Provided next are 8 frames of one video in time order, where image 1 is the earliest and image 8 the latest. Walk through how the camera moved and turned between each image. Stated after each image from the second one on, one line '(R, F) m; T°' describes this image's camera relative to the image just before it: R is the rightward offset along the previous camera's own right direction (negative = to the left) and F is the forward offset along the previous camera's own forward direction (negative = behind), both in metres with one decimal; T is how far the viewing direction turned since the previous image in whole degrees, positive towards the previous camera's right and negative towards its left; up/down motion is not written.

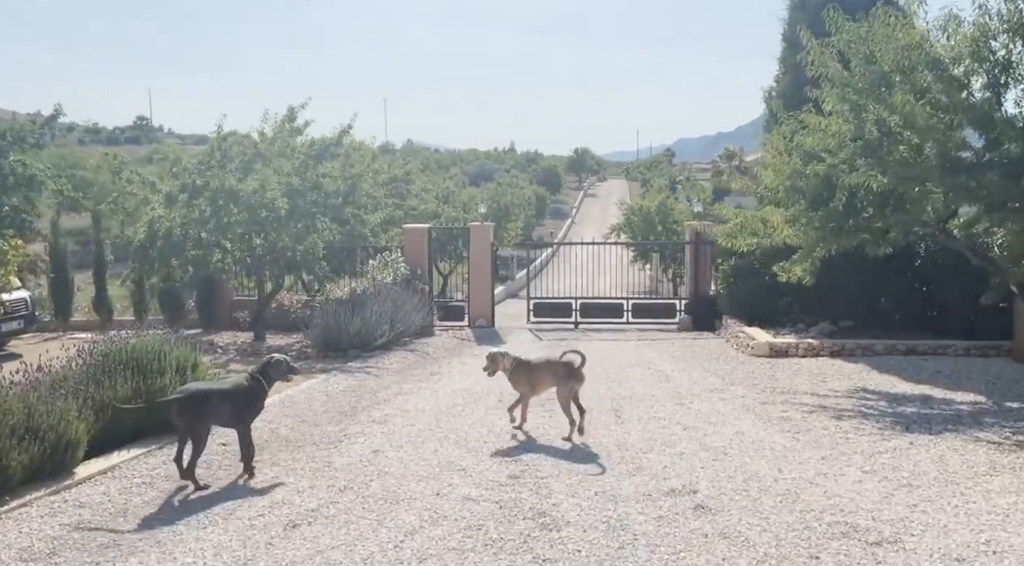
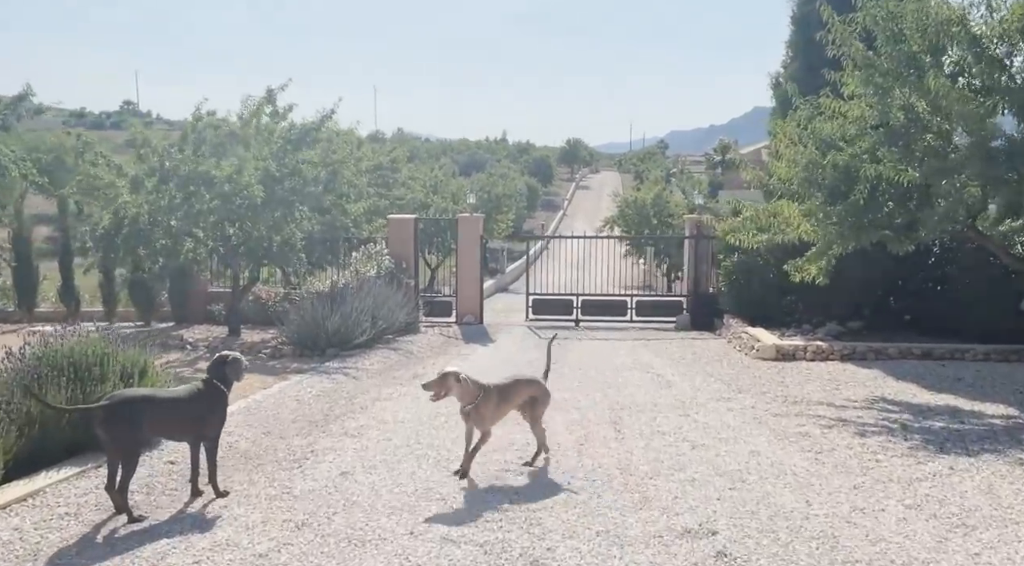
(0.0, +0.9) m; +1°
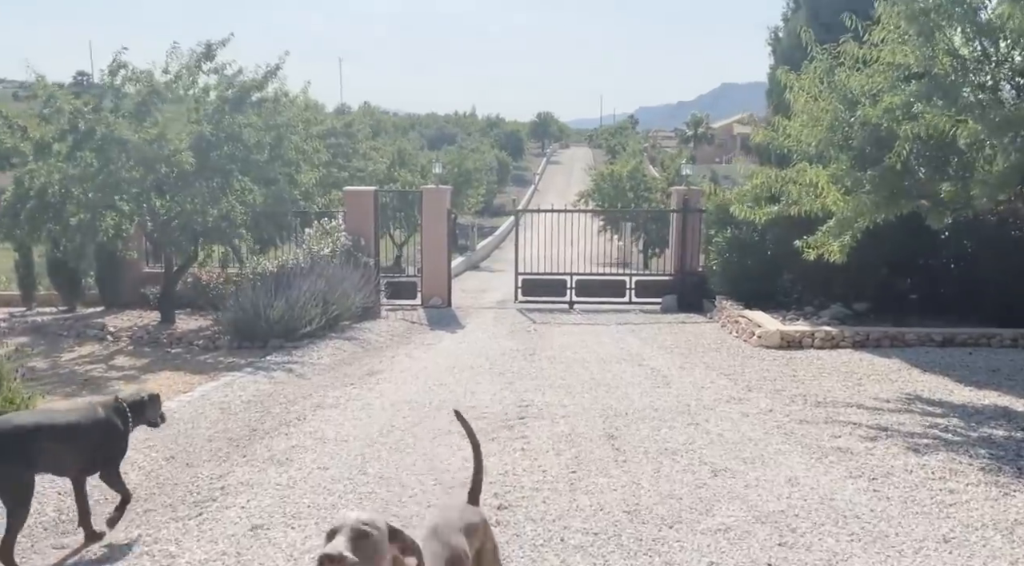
(0.0, +1.6) m; +2°
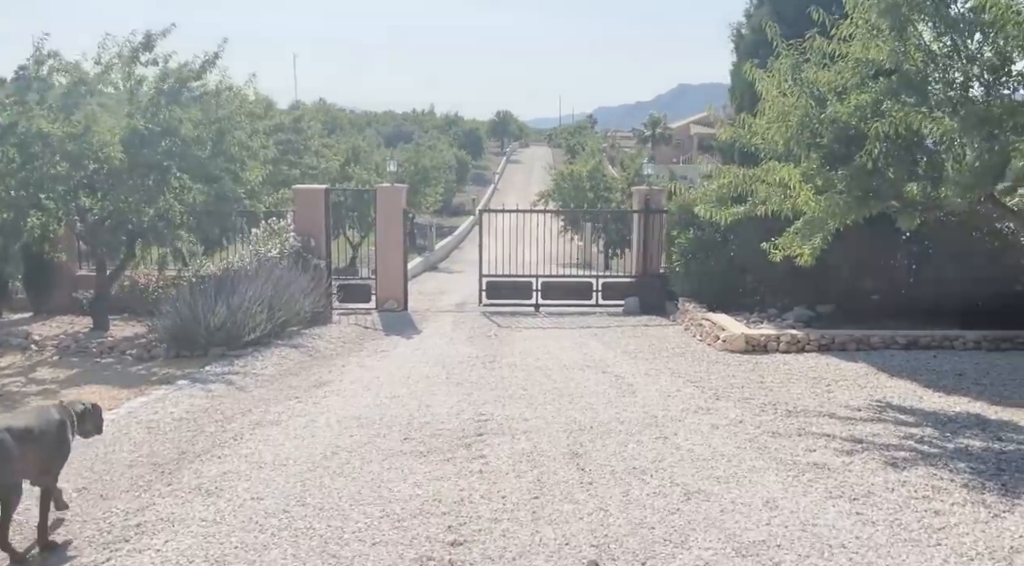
(0.0, +0.5) m; +3°
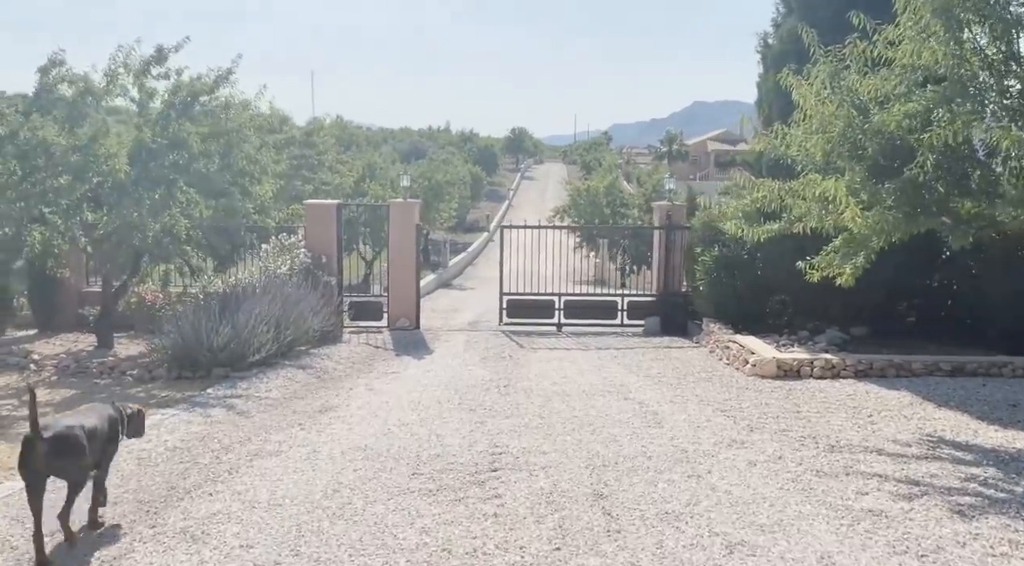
(0.0, +0.5) m; -1°
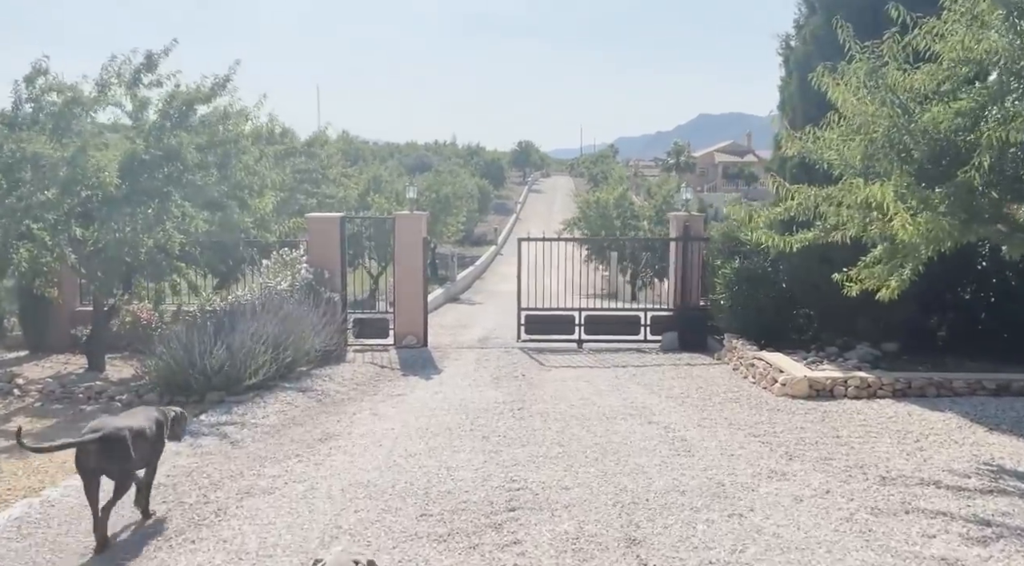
(-0.1, +0.6) m; 0°
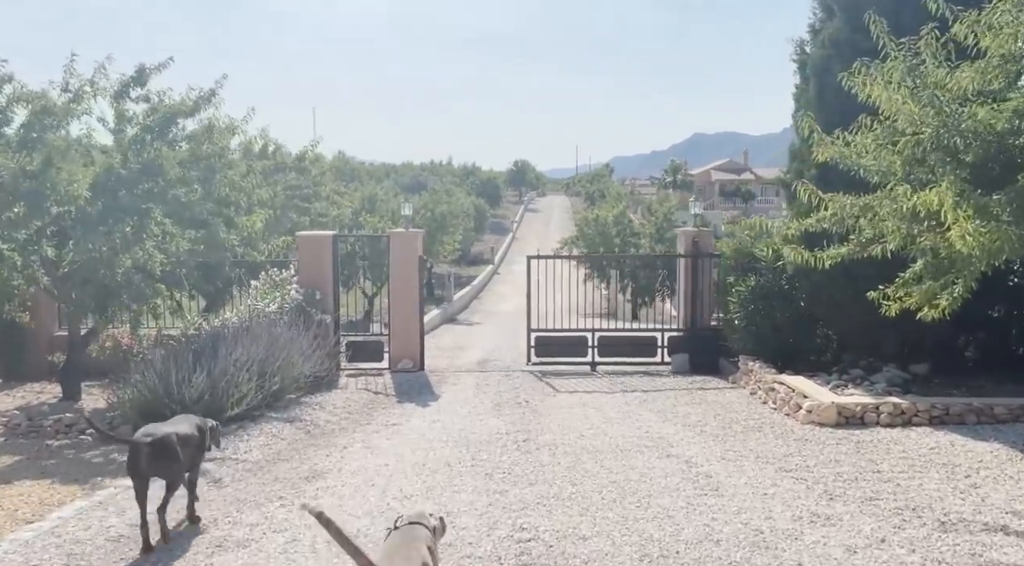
(-0.1, +0.7) m; 0°
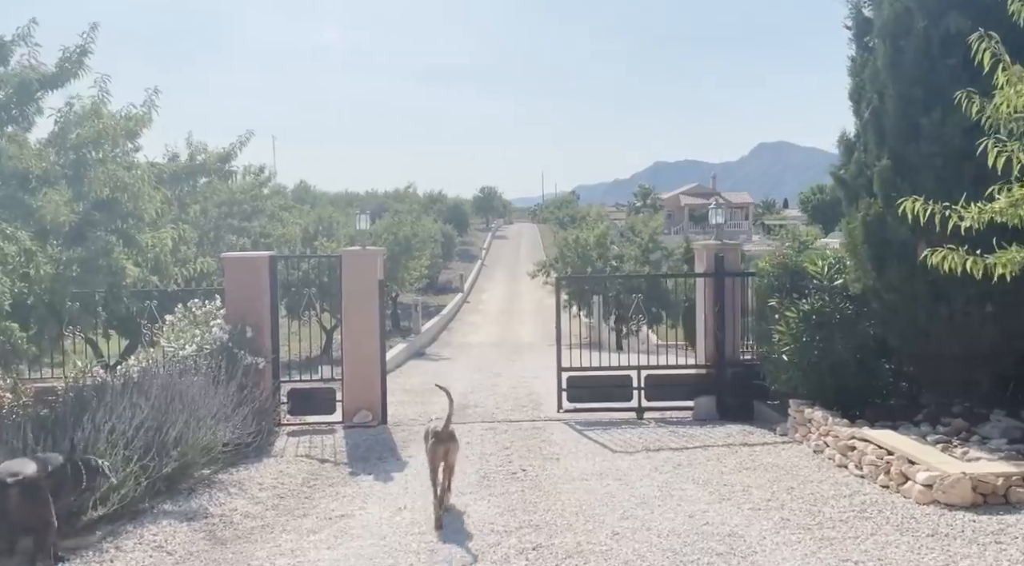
(-0.2, +2.7) m; +2°
